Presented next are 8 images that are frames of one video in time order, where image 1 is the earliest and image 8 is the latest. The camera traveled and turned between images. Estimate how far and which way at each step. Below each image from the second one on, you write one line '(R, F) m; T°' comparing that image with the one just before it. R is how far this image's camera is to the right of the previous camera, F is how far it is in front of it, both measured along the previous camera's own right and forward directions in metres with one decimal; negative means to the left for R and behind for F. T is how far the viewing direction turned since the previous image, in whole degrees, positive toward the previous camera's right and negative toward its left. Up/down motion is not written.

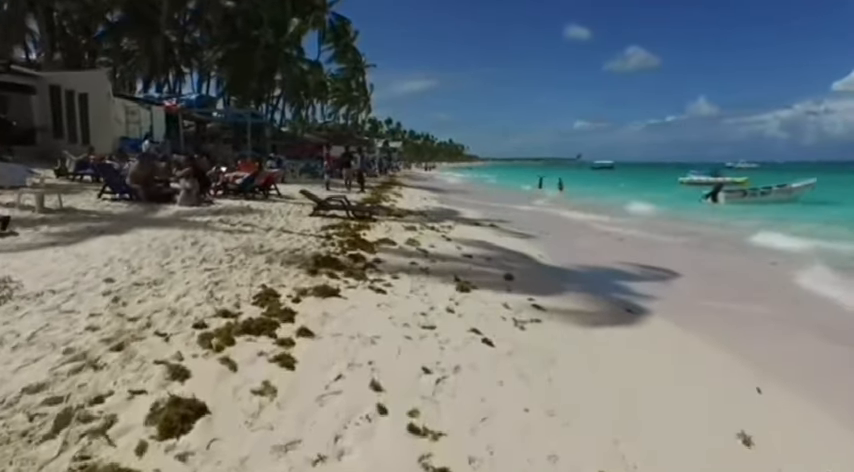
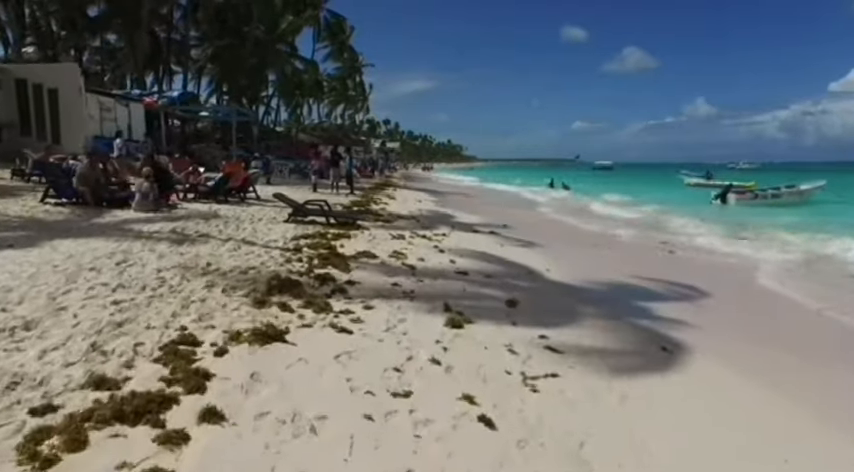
(+0.2, +2.0) m; 0°
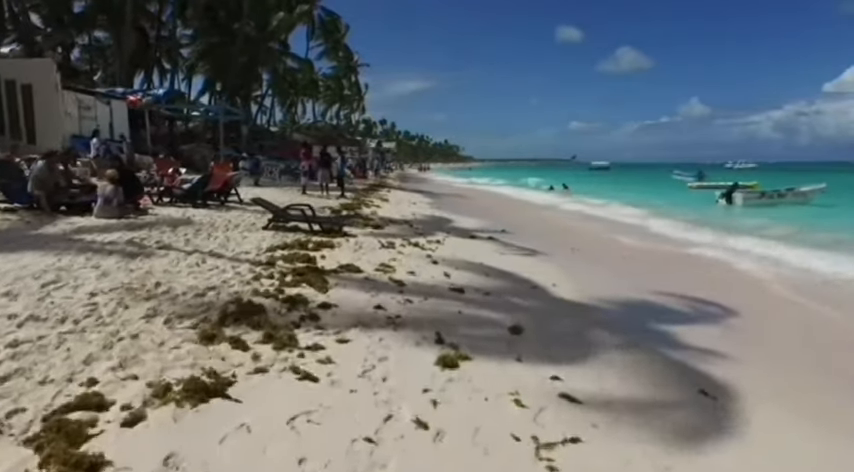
(+0.1, +1.3) m; 0°
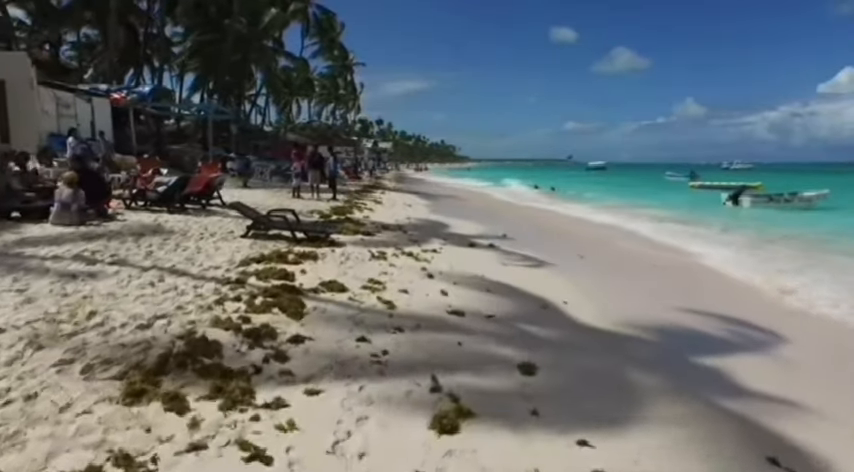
(0.0, +1.3) m; 0°
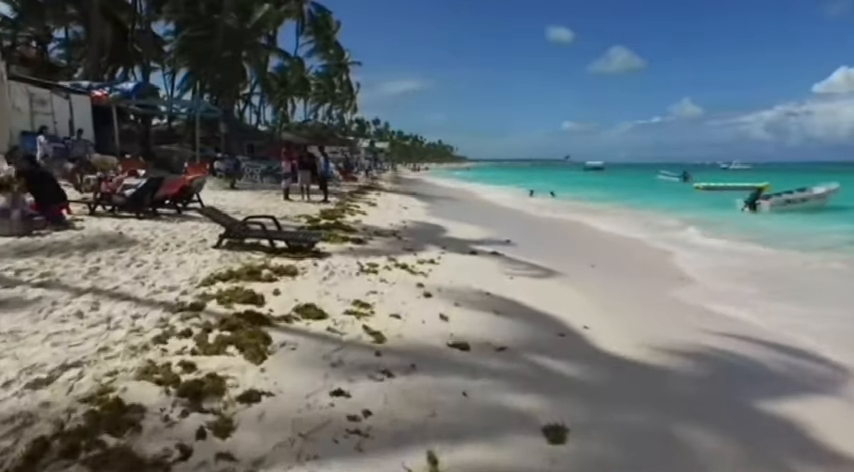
(0.0, +1.5) m; 0°
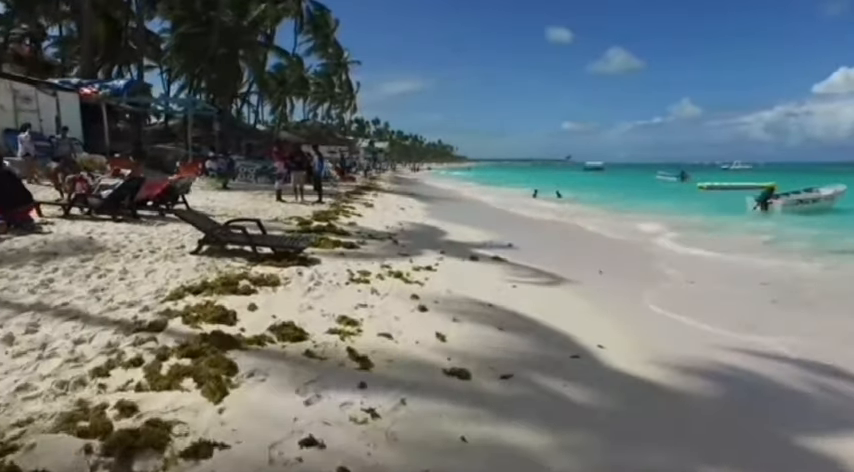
(+0.1, +0.9) m; 0°
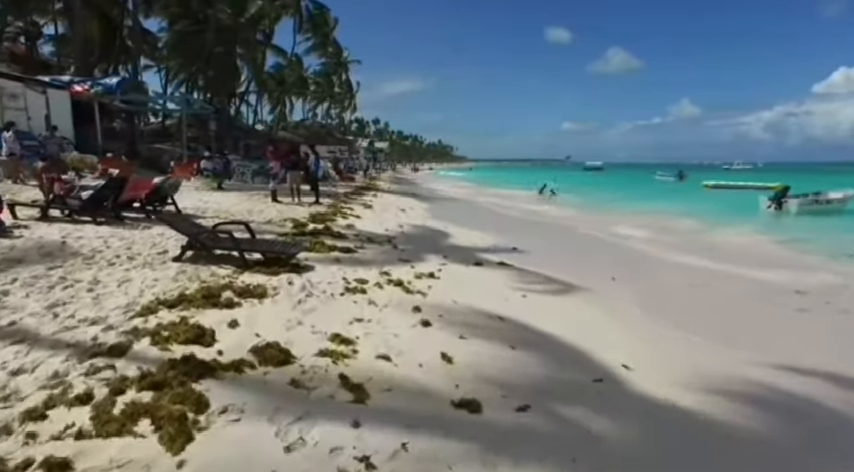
(0.0, +0.8) m; 0°
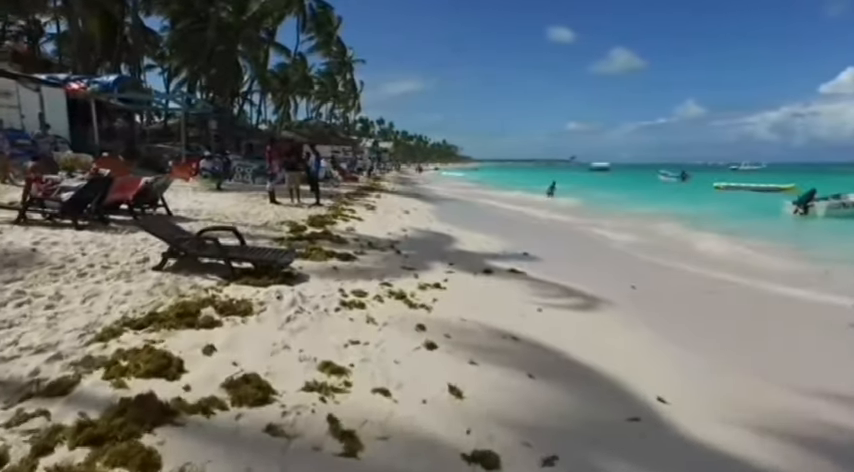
(0.0, +0.9) m; 0°
